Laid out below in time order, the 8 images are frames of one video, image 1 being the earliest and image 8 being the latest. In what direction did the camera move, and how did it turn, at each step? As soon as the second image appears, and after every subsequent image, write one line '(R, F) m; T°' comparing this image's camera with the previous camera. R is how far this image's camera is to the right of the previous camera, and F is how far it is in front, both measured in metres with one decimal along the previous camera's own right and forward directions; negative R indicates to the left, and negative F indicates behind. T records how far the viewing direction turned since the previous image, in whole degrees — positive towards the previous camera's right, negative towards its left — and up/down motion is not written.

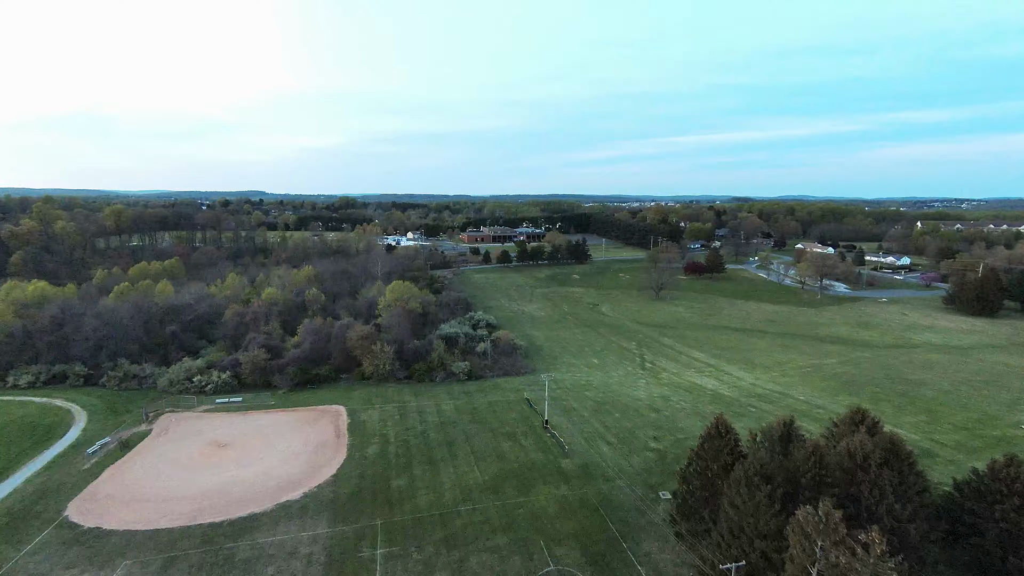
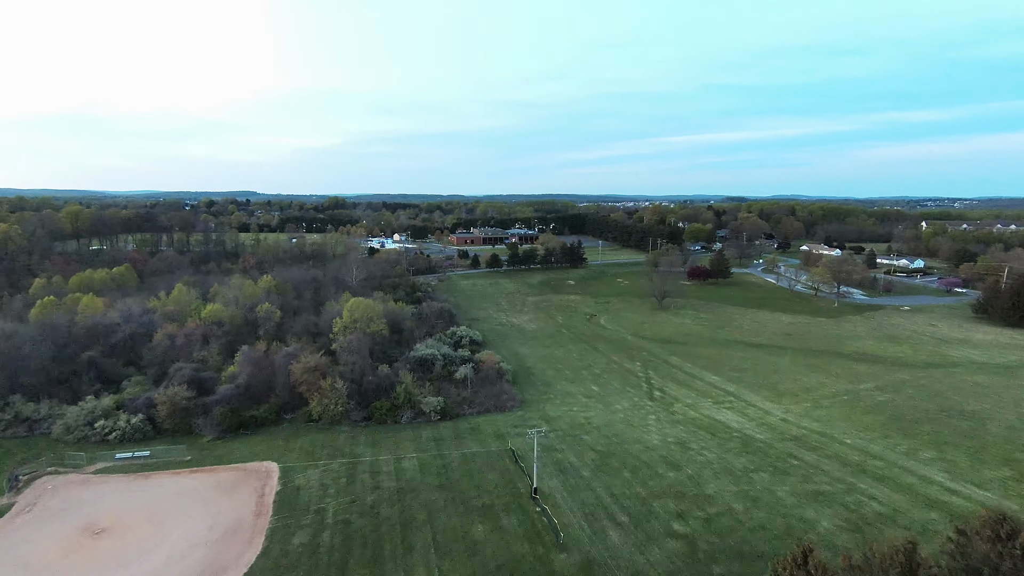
(+0.5, +4.6) m; +1°
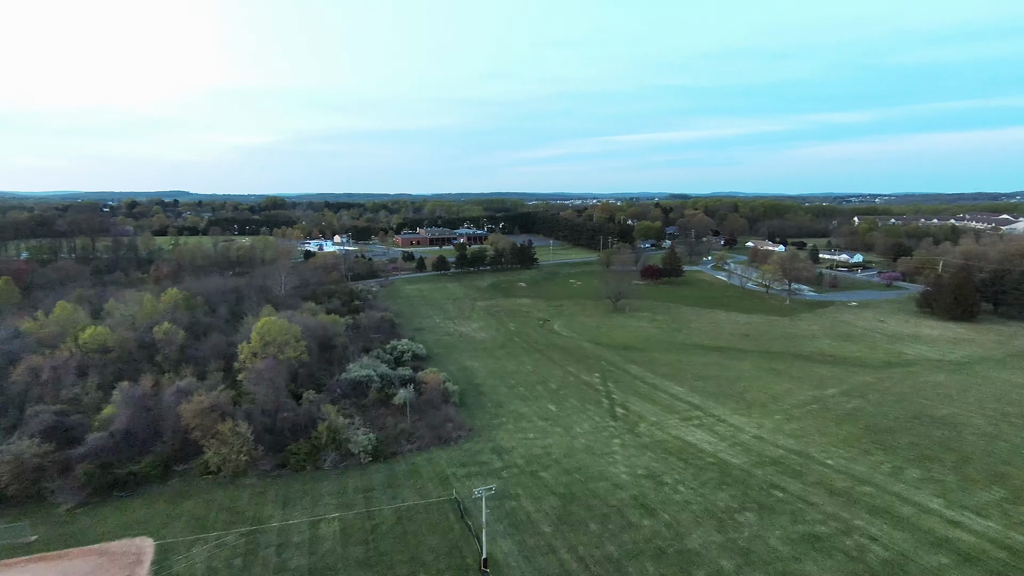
(+0.3, +2.9) m; +5°
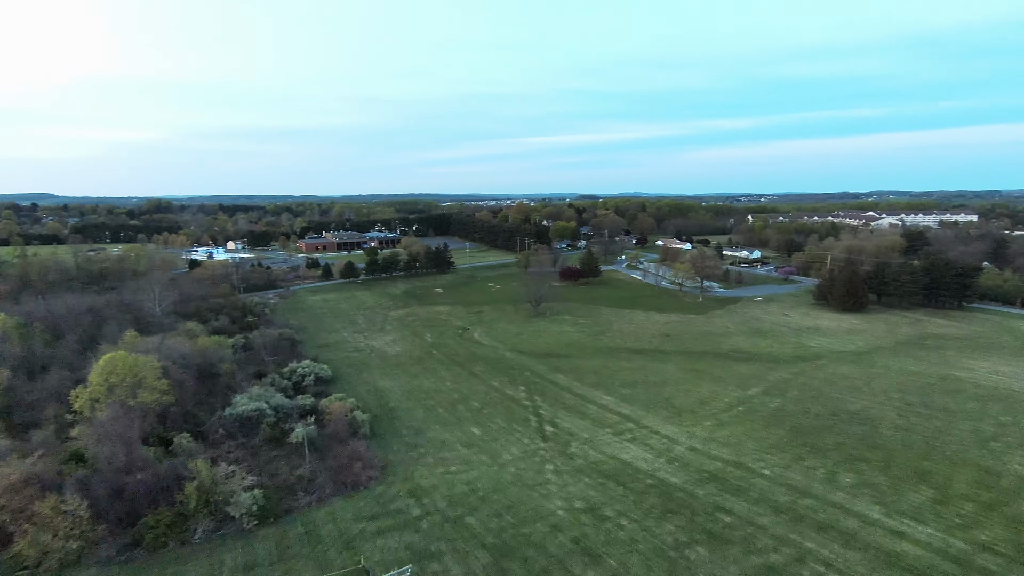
(+0.1, +2.3) m; +9°
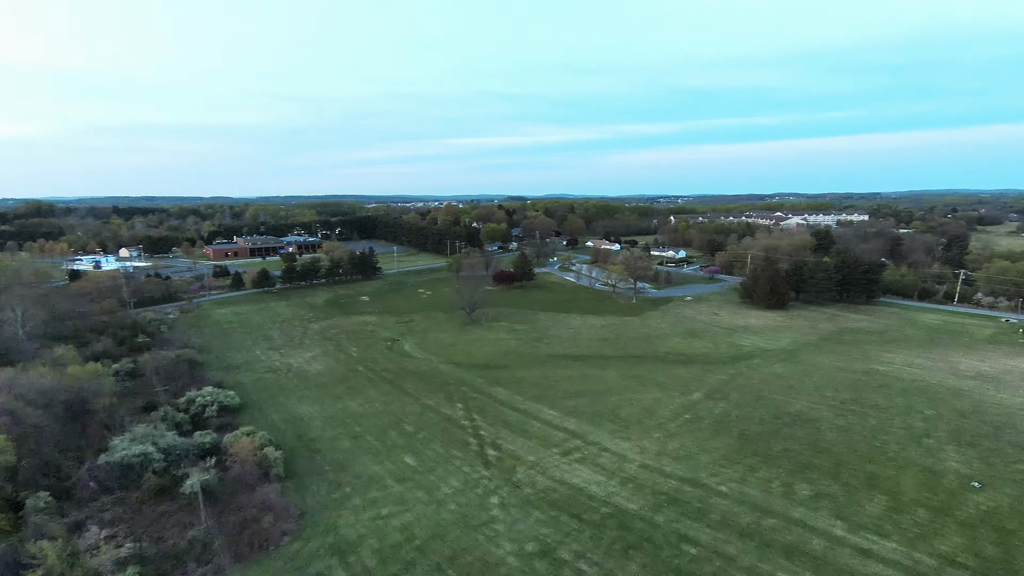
(-0.2, +2.0) m; +8°
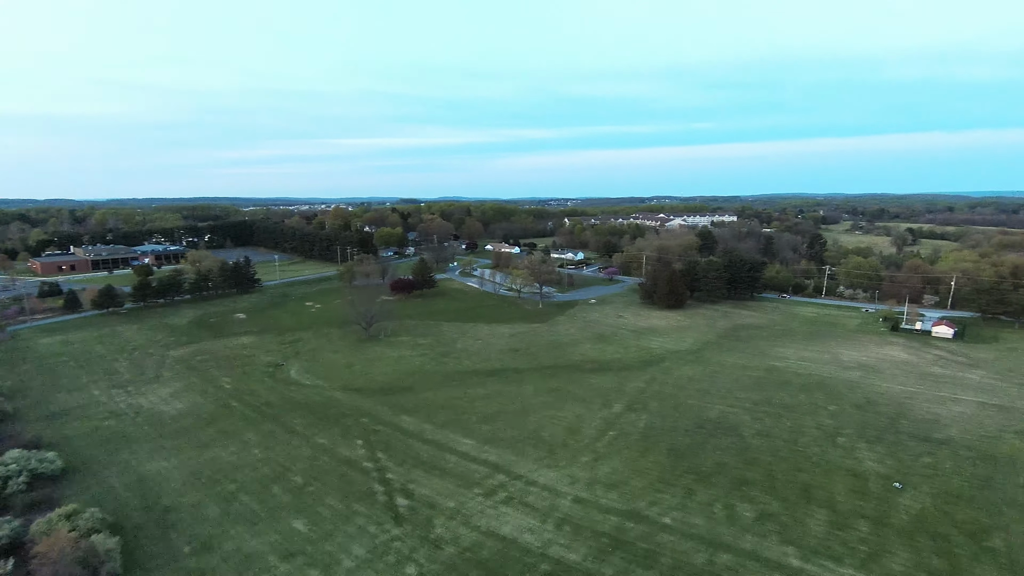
(-0.4, +2.7) m; +12°
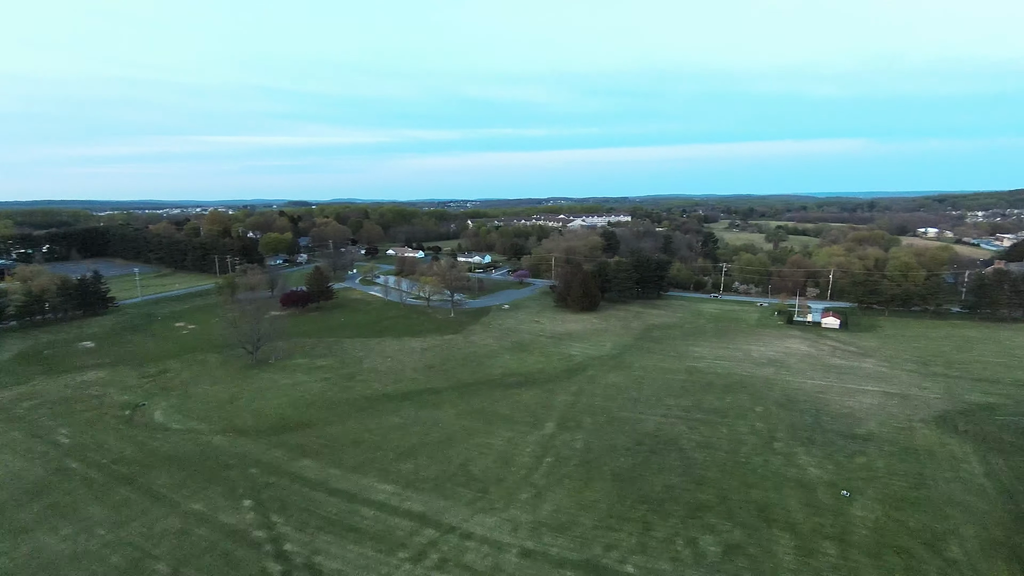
(-0.6, +2.7) m; +11°
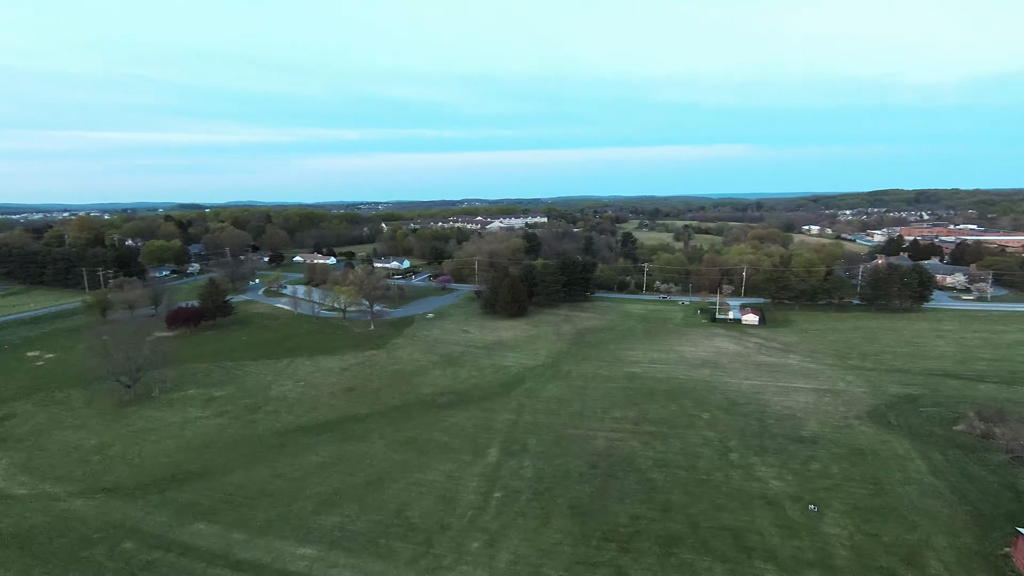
(-0.7, +2.4) m; +9°
